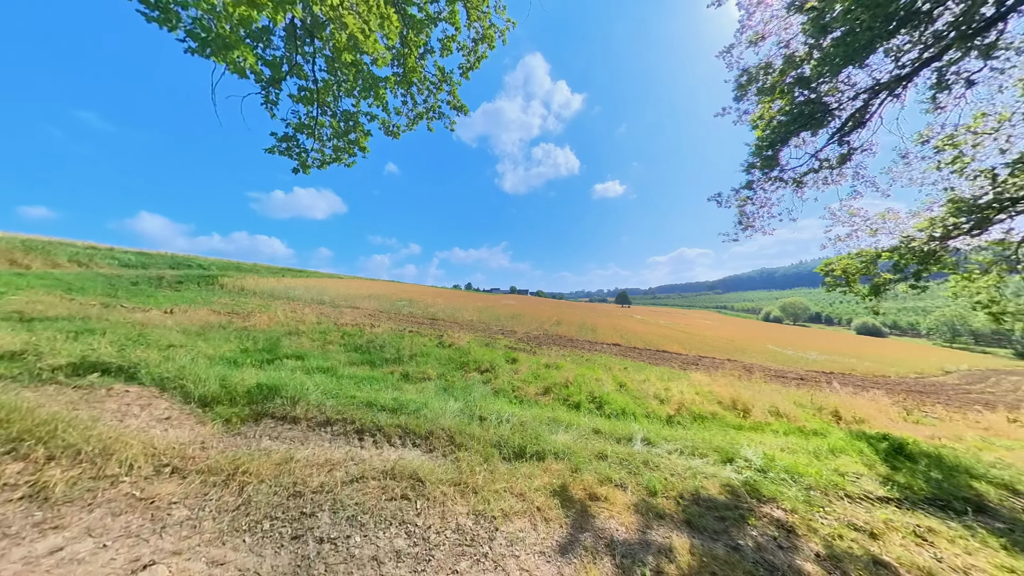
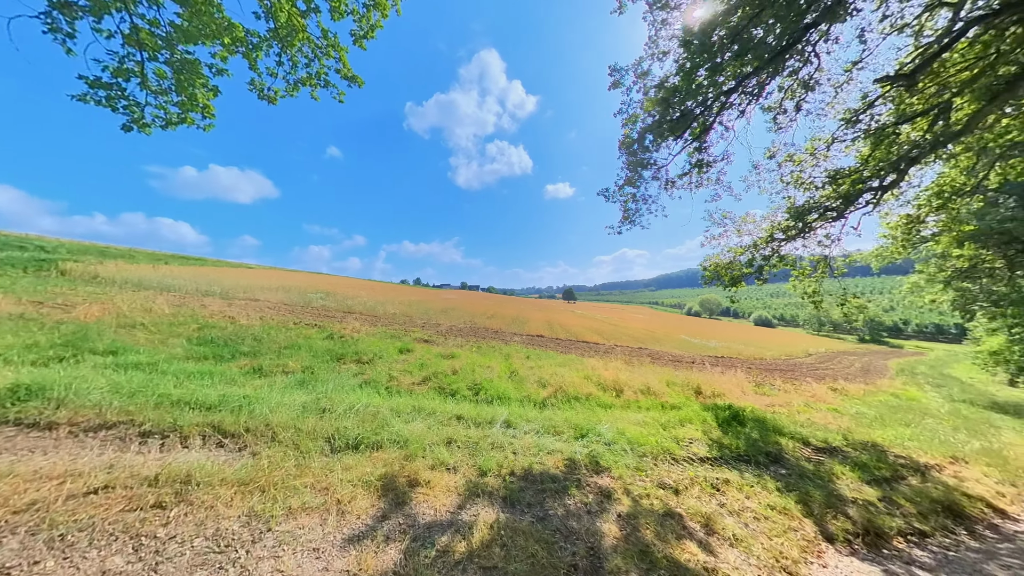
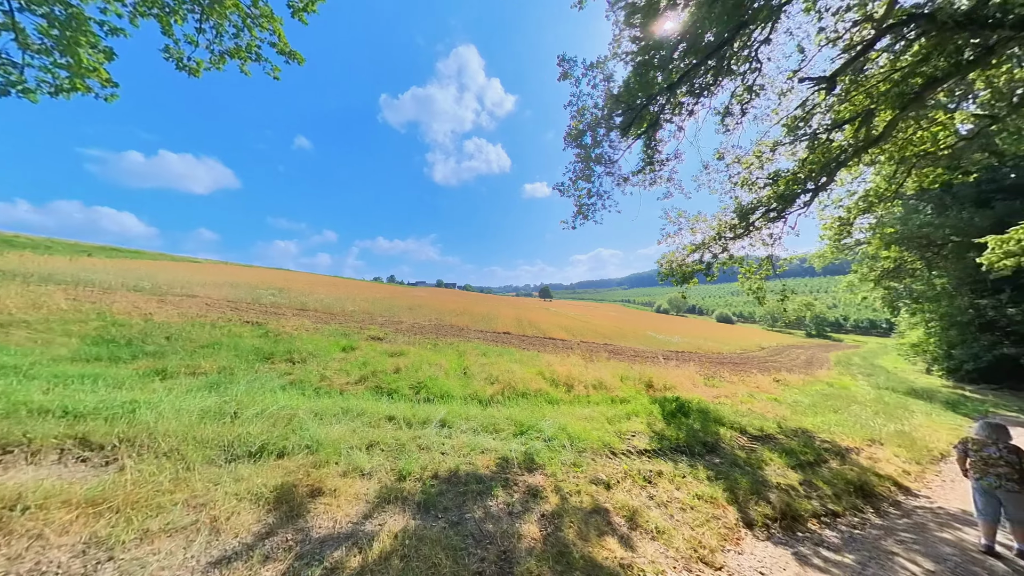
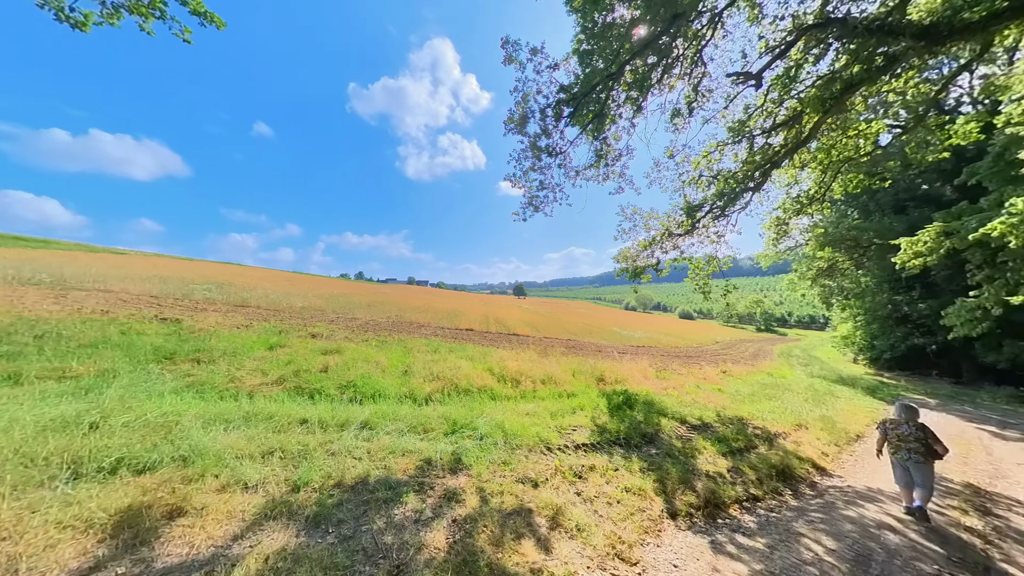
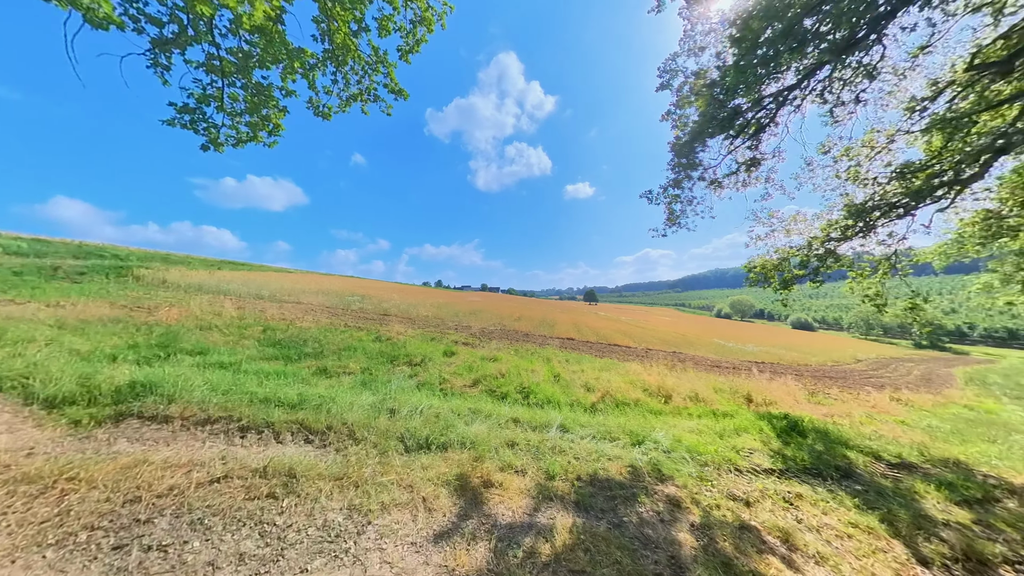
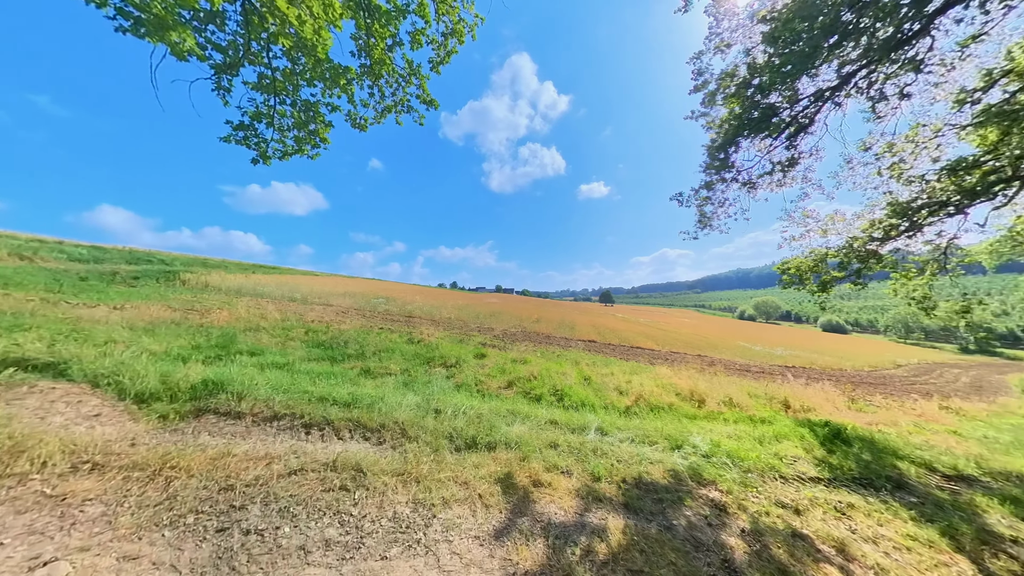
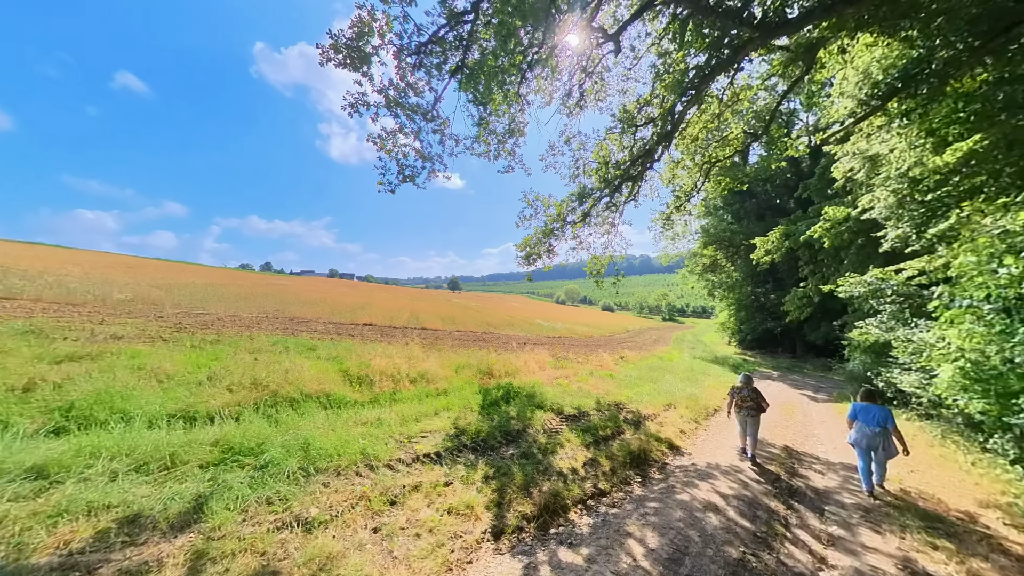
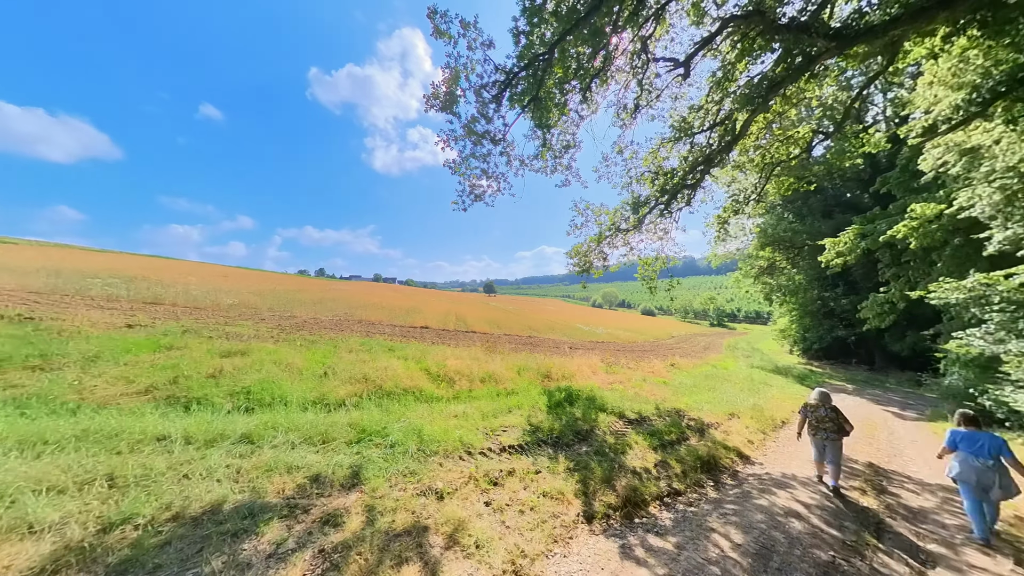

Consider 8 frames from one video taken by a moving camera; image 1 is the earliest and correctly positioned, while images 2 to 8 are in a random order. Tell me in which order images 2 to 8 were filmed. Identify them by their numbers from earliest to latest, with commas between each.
6, 5, 2, 3, 4, 8, 7
